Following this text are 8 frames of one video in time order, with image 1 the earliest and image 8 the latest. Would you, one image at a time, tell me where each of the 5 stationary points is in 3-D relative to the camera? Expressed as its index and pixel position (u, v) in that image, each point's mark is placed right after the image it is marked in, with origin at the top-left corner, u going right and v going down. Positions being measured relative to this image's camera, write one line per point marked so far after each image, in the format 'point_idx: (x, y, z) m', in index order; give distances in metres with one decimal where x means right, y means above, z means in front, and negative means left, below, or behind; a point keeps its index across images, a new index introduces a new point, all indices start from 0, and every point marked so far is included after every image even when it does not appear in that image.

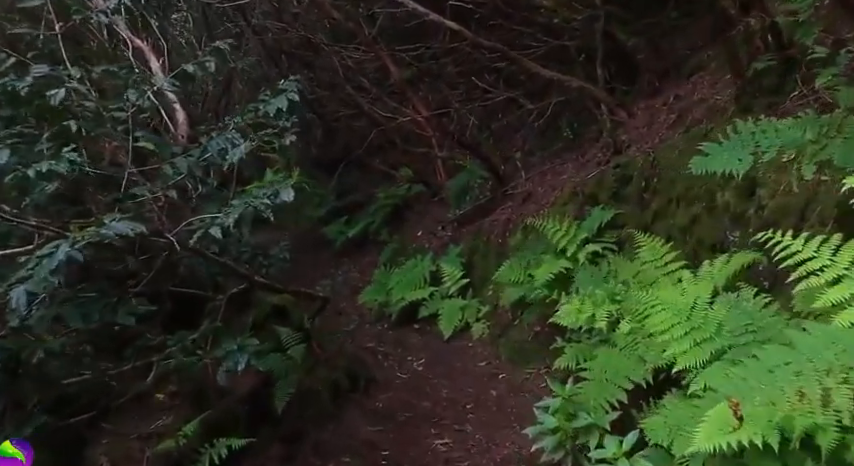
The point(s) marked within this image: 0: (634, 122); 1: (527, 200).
0: (+2.2, +1.2, +7.9) m
1: (+1.3, +0.4, +9.8) m
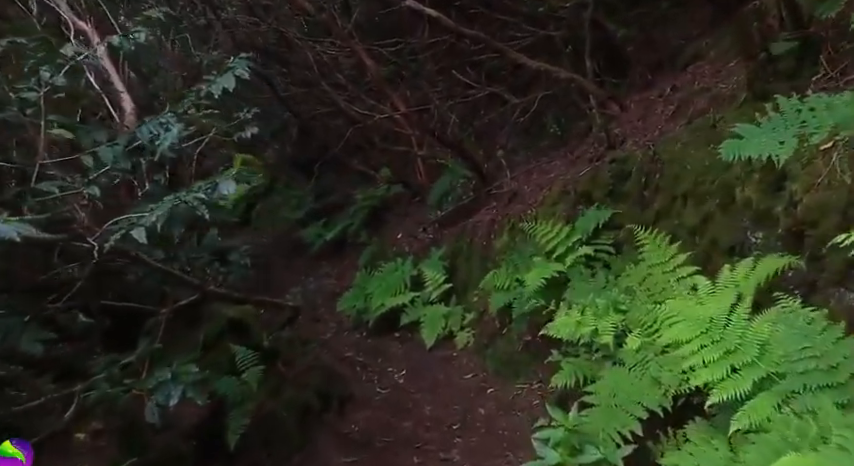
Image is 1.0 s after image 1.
0: (+2.0, +1.2, +7.4) m
1: (+1.1, +0.4, +9.3) m
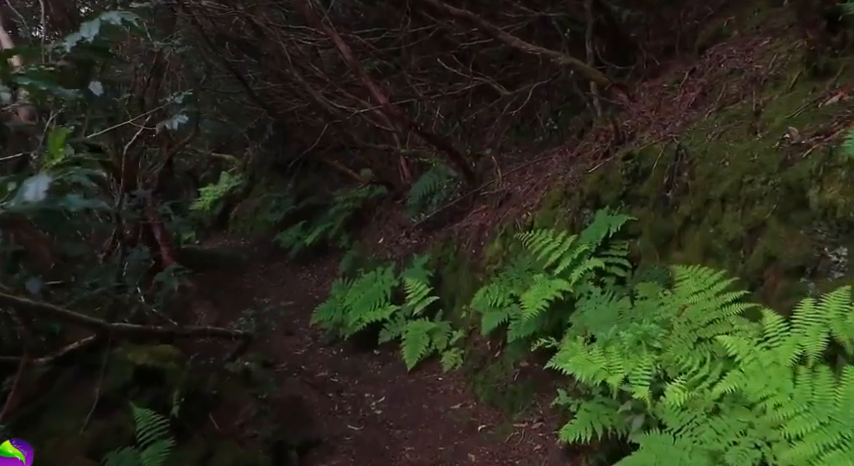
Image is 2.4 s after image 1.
0: (+1.8, +1.1, +6.5) m
1: (+0.9, +0.3, +8.3) m
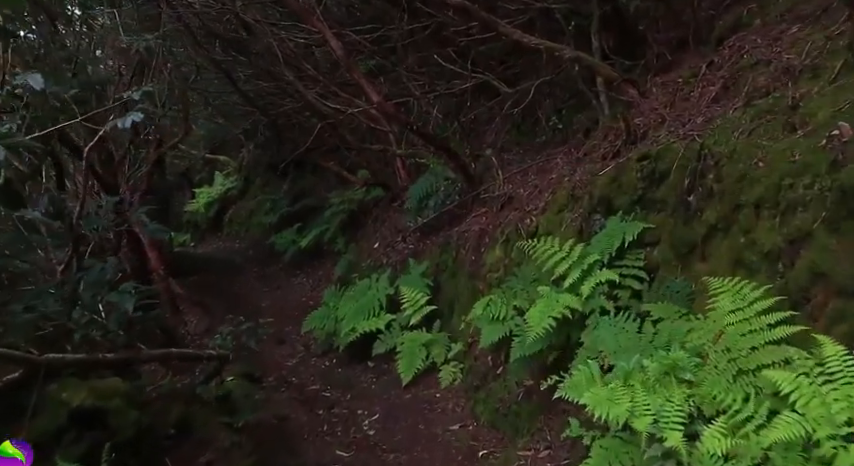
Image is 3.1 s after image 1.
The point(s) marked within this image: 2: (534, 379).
0: (+1.8, +1.1, +6.0) m
1: (+0.8, +0.3, +7.8) m
2: (+0.8, -1.0, +5.3) m
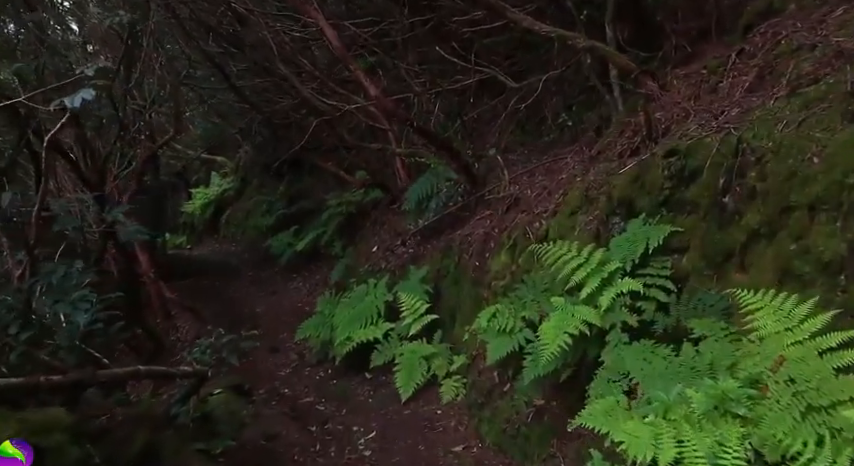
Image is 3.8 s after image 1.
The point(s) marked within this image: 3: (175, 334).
0: (+1.8, +1.0, +5.5) m
1: (+0.8, +0.2, +7.3) m
2: (+0.8, -1.1, +4.8) m
3: (-3.5, -1.4, +10.4) m
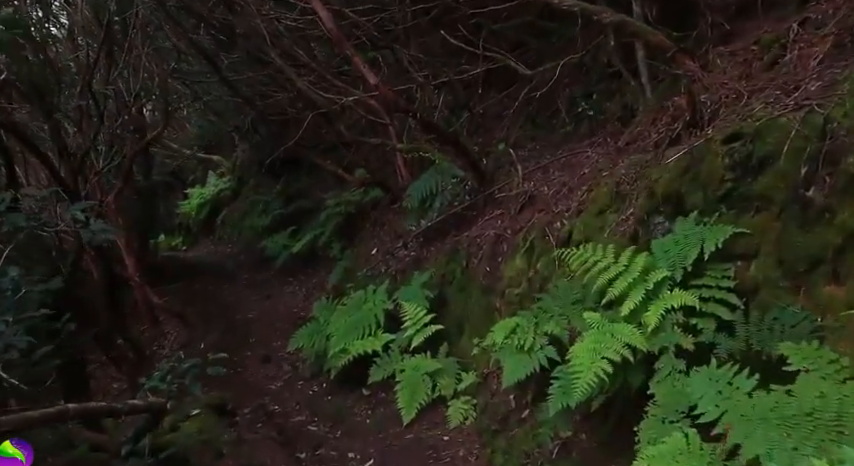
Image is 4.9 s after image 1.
0: (+1.9, +1.0, +4.8) m
1: (+0.9, +0.2, +6.6) m
2: (+0.8, -1.1, +4.1) m
3: (-3.4, -1.4, +9.6) m
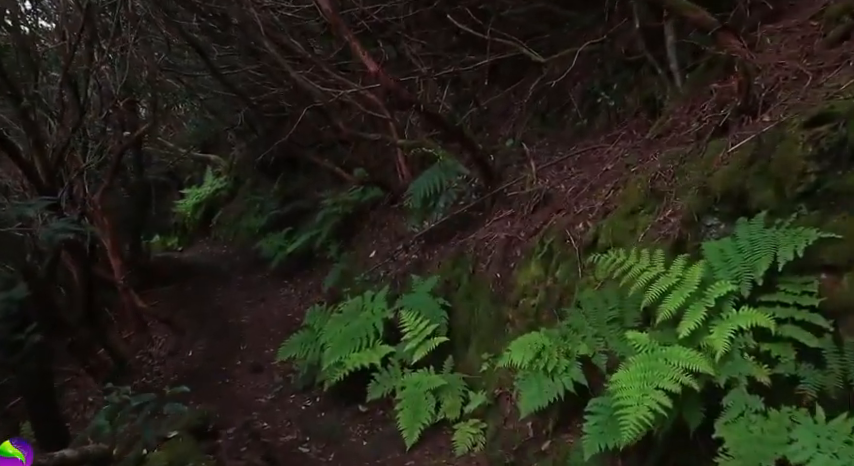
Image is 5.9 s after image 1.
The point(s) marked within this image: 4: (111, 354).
0: (+1.9, +1.0, +4.1) m
1: (+0.9, +0.2, +6.0) m
2: (+0.8, -1.1, +3.4) m
3: (-3.4, -1.4, +9.0) m
4: (-3.5, -1.3, +8.1) m
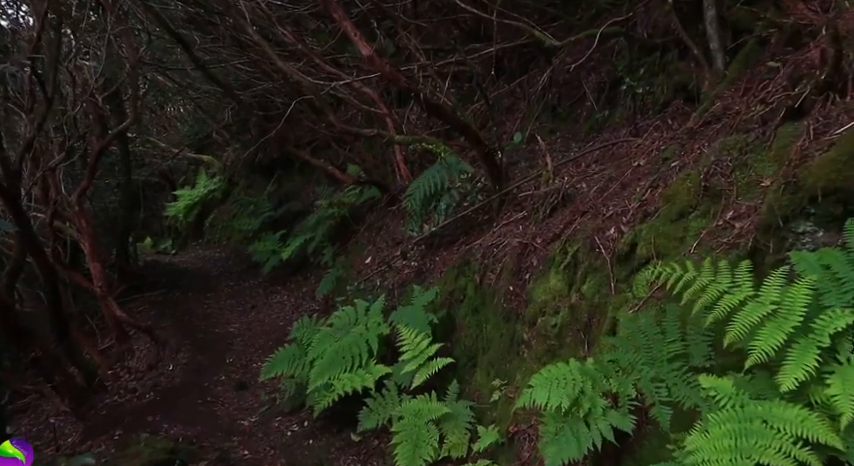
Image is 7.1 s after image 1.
0: (+1.9, +1.0, +3.4) m
1: (+0.9, +0.2, +5.2) m
2: (+0.8, -1.1, +2.6) m
3: (-3.4, -1.5, +8.2) m
4: (-3.4, -1.4, +7.3) m
